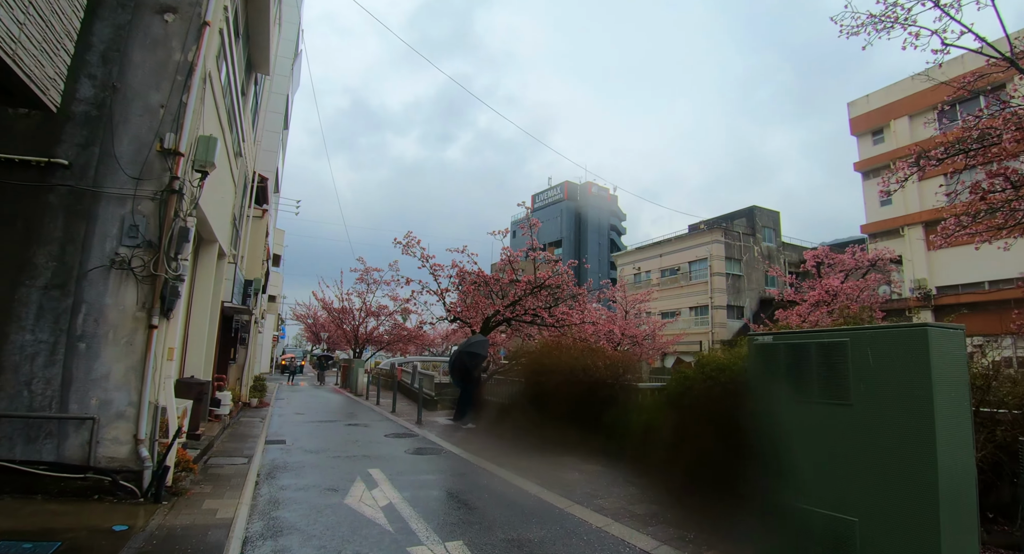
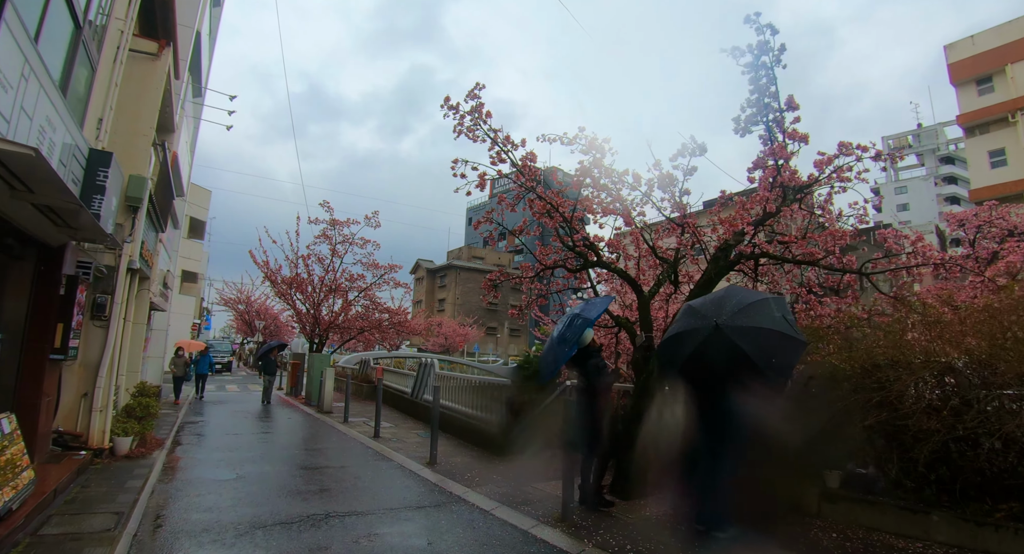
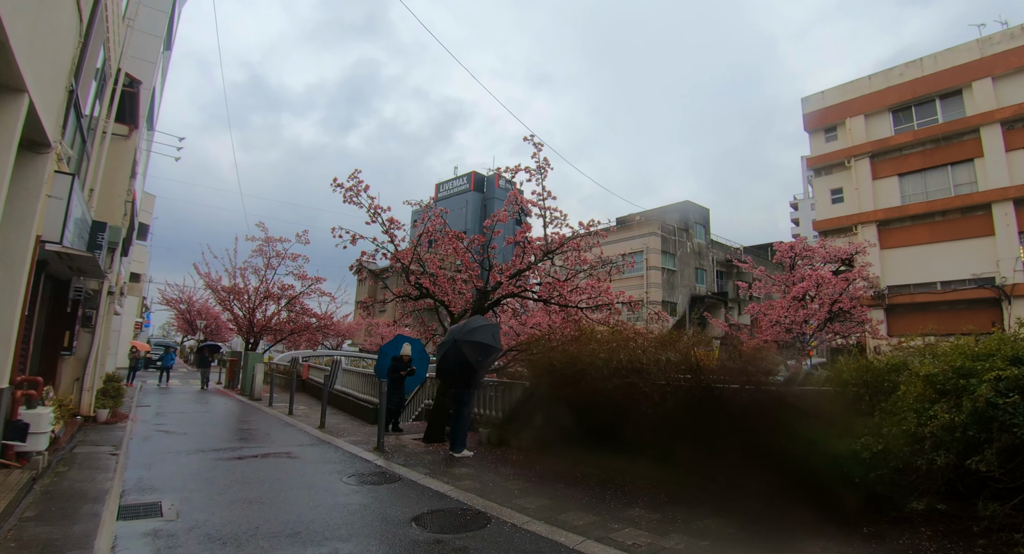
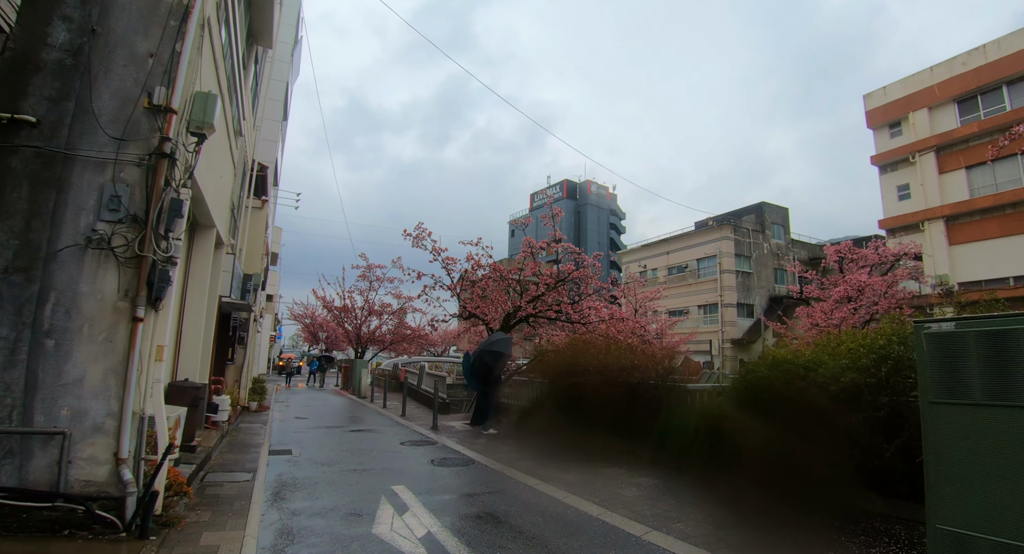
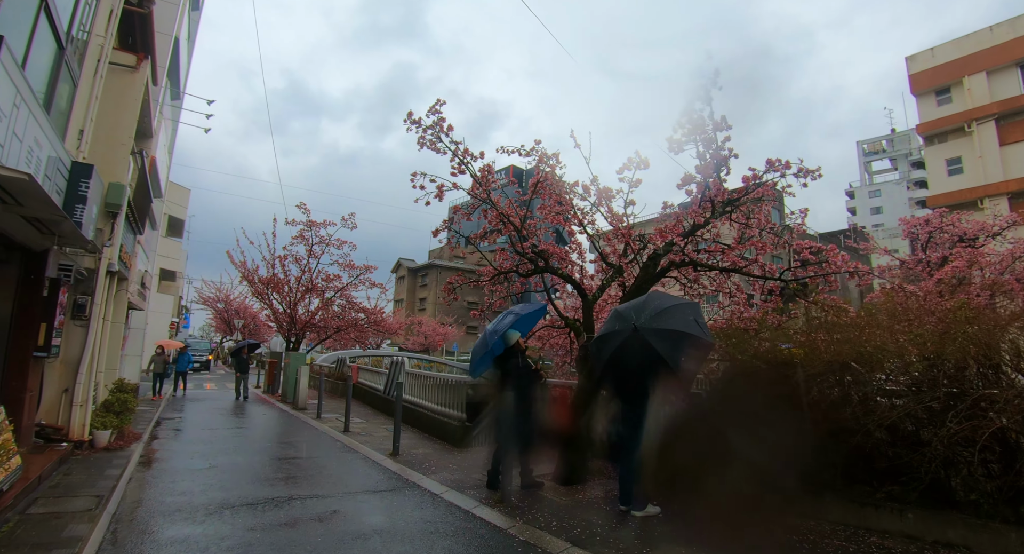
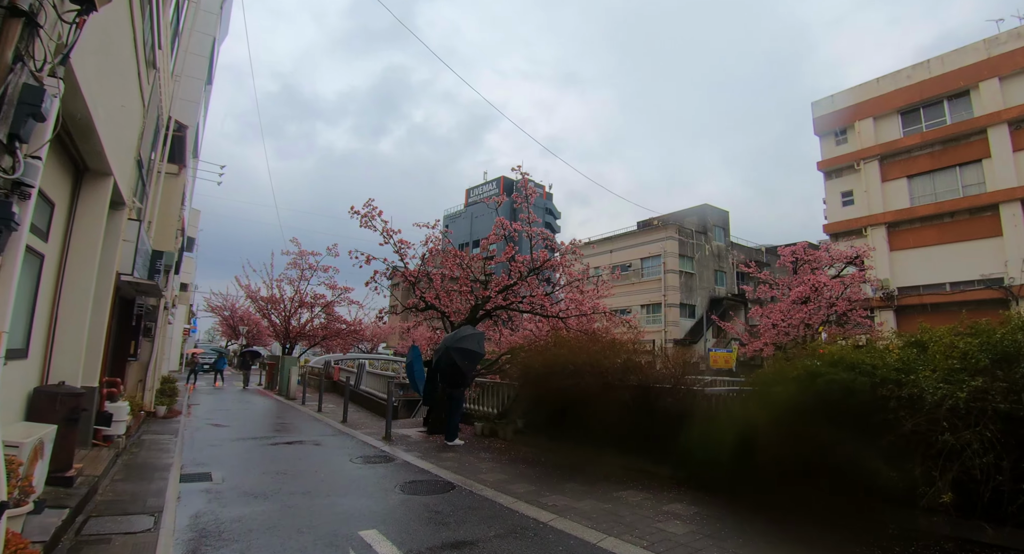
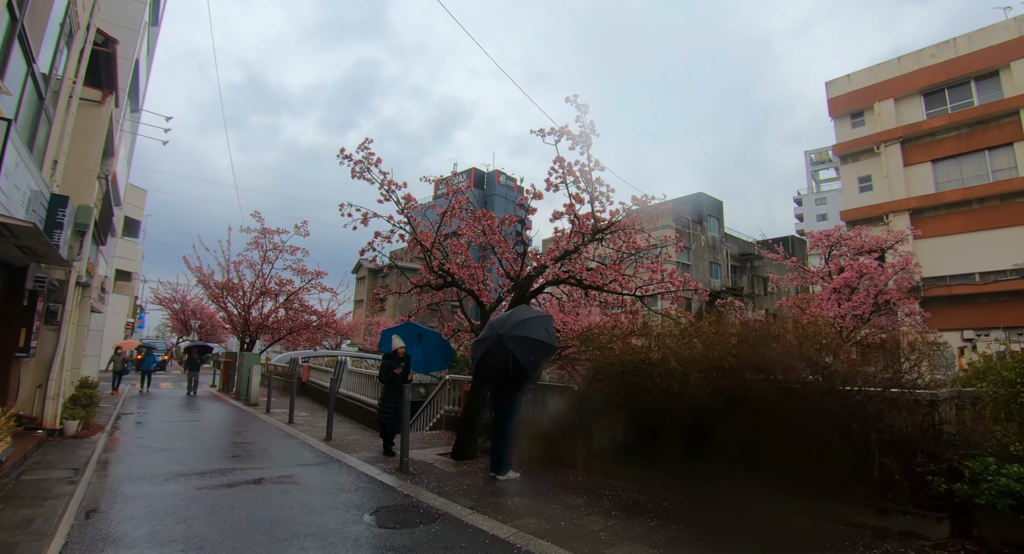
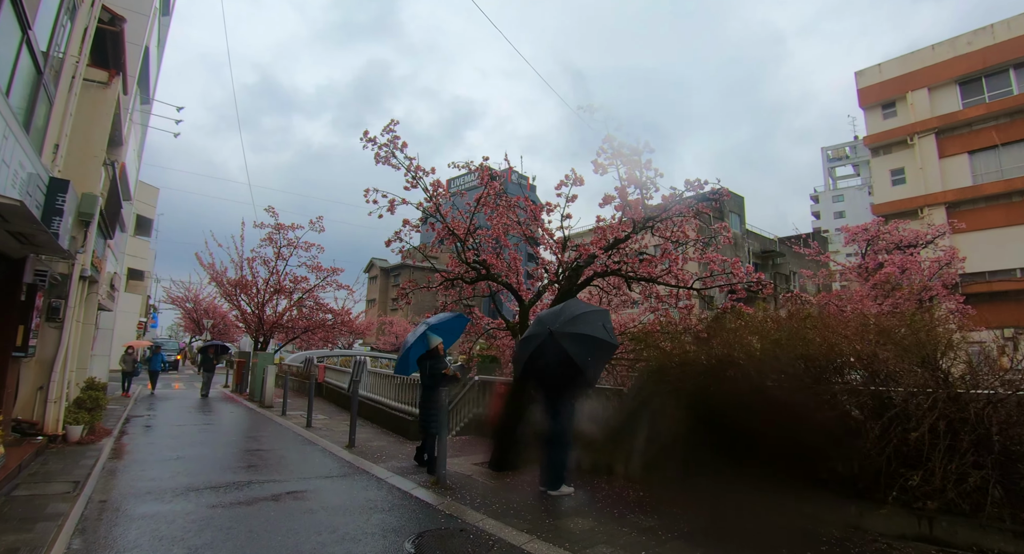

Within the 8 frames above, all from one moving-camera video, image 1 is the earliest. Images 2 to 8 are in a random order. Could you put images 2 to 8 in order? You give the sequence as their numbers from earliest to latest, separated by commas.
4, 6, 3, 7, 8, 5, 2
